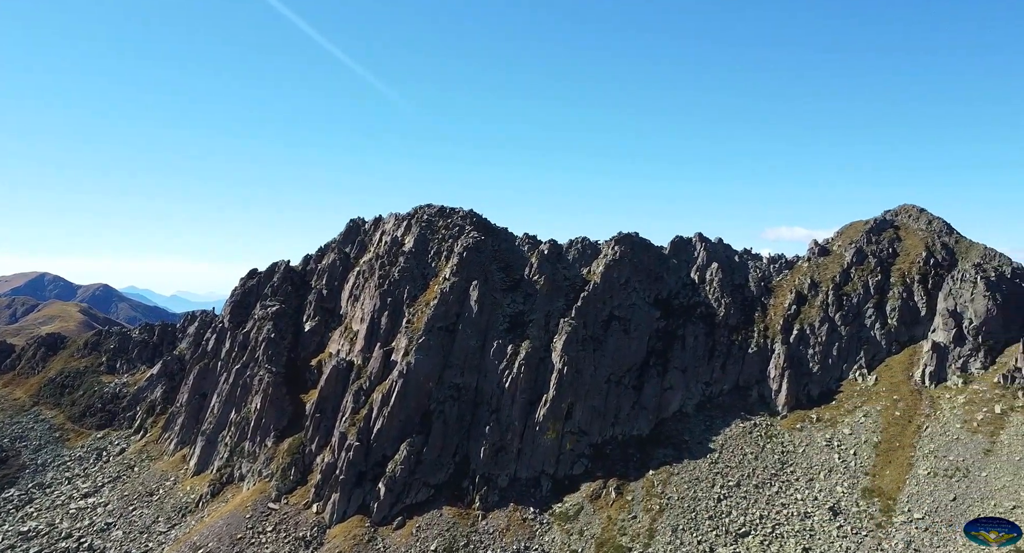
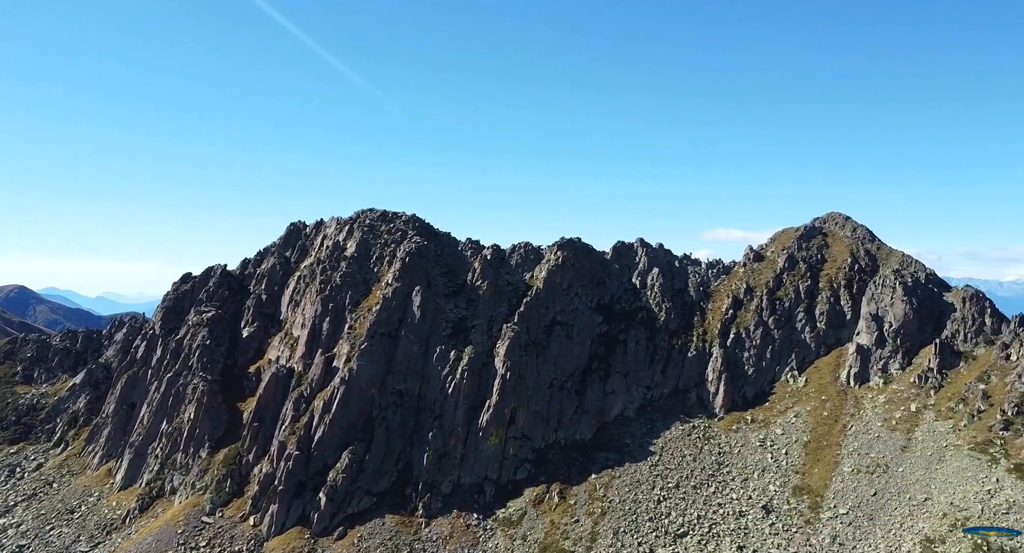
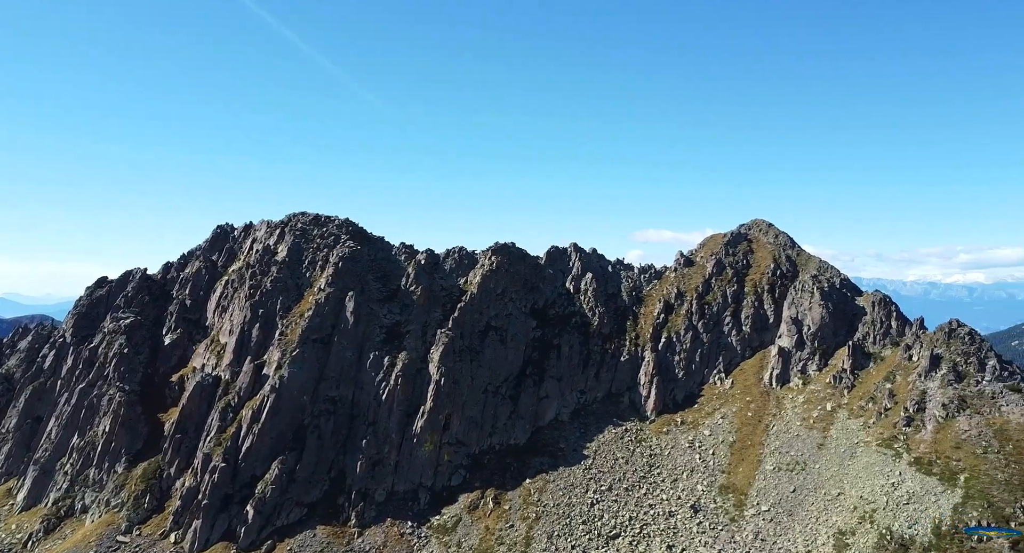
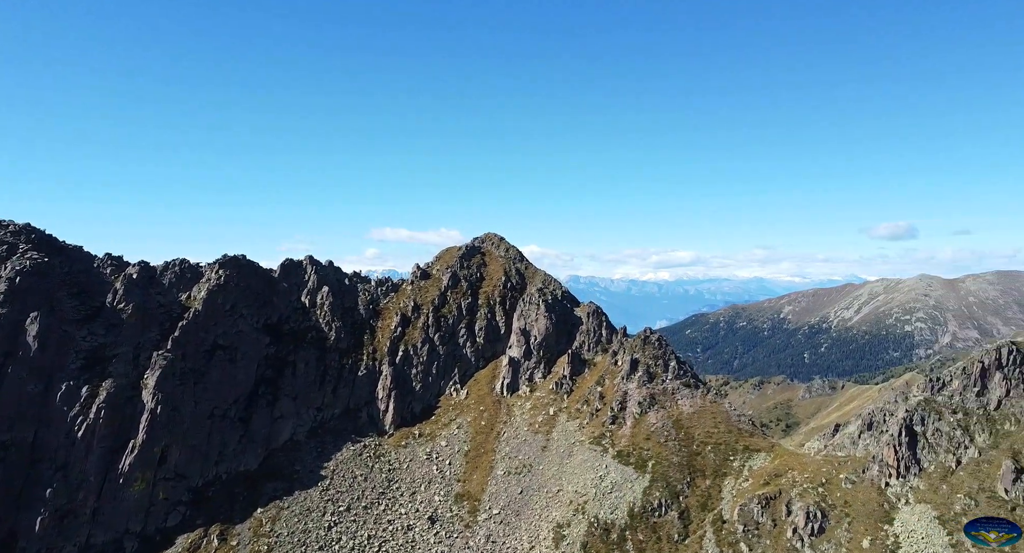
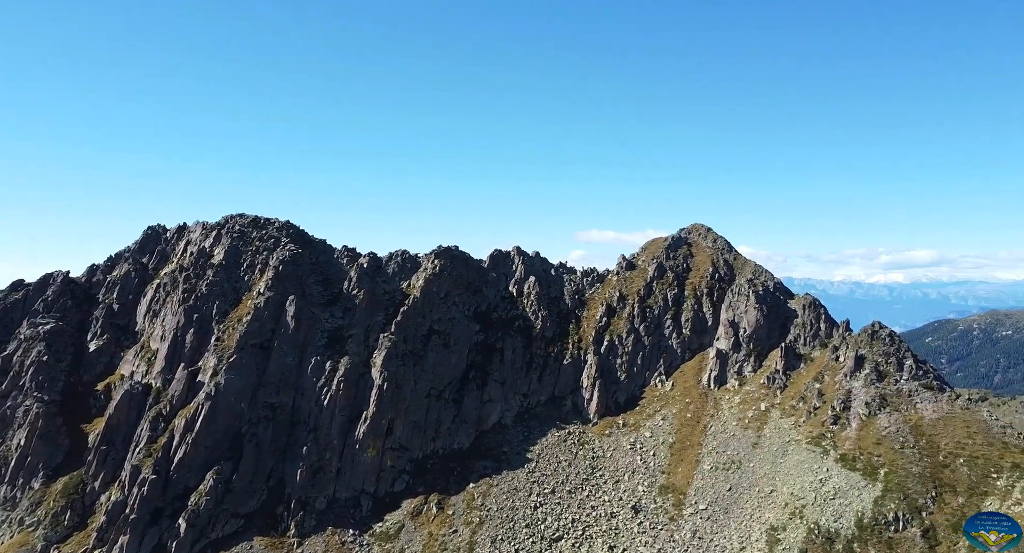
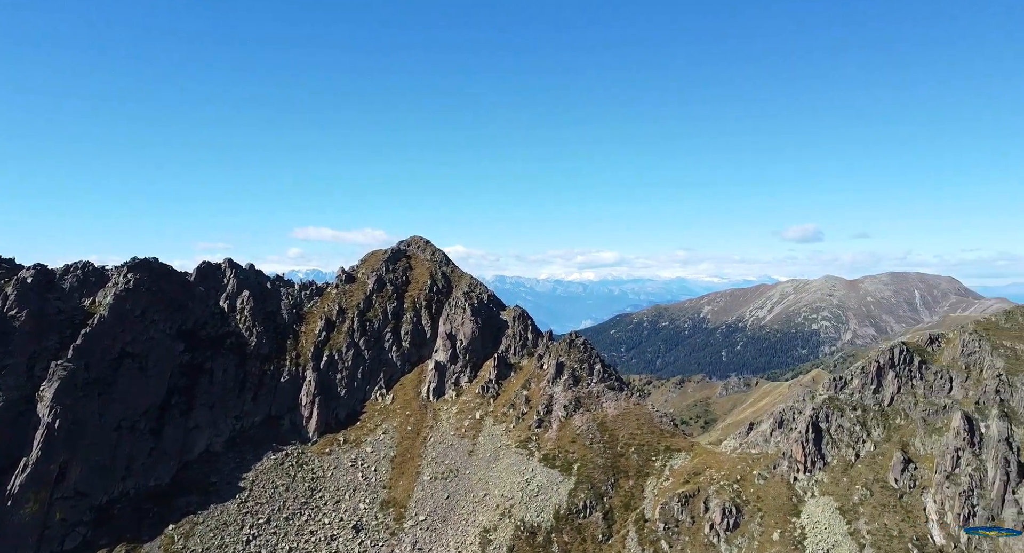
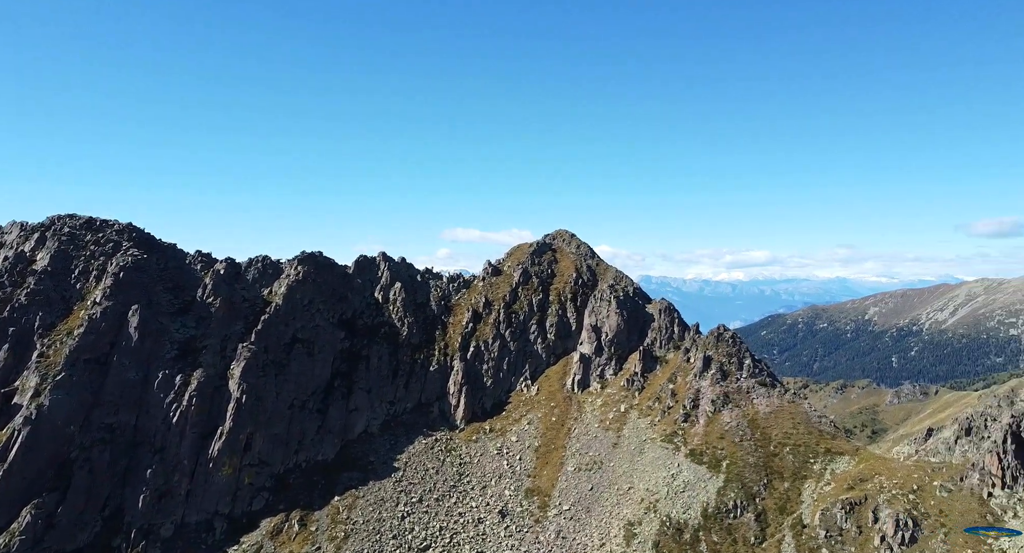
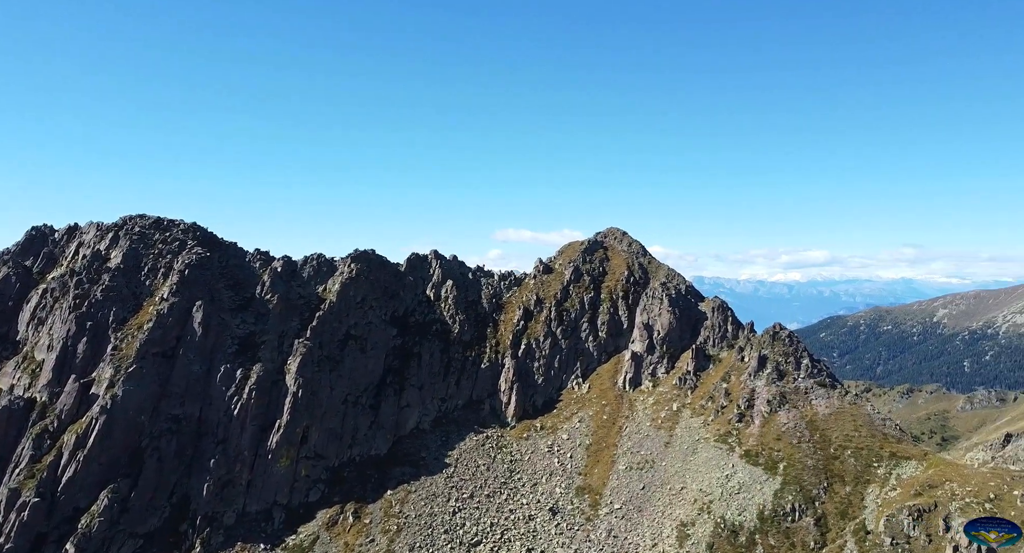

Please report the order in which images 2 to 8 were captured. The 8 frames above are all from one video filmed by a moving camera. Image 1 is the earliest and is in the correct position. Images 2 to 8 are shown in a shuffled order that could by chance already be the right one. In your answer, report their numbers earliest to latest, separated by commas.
2, 3, 5, 8, 7, 4, 6
